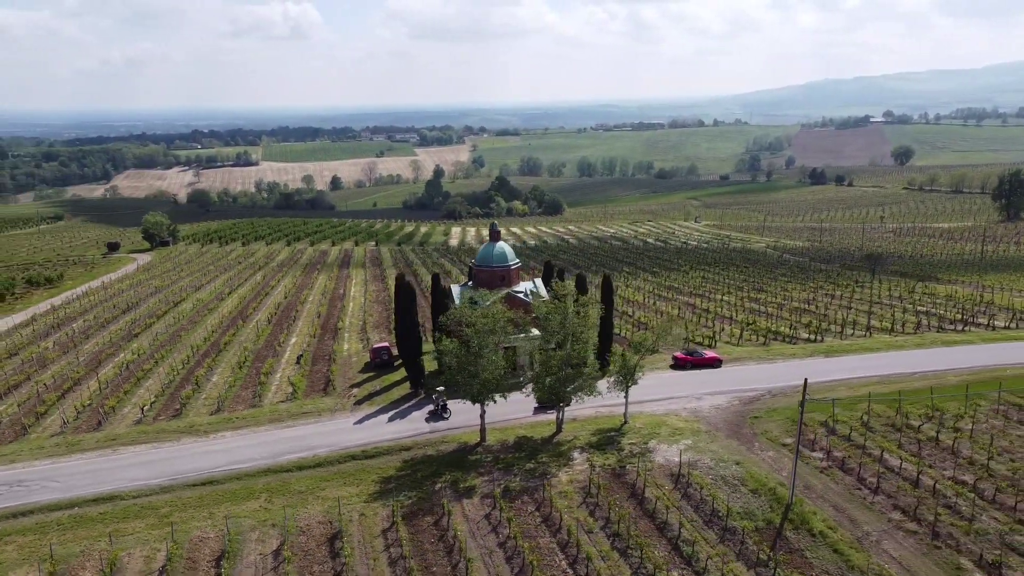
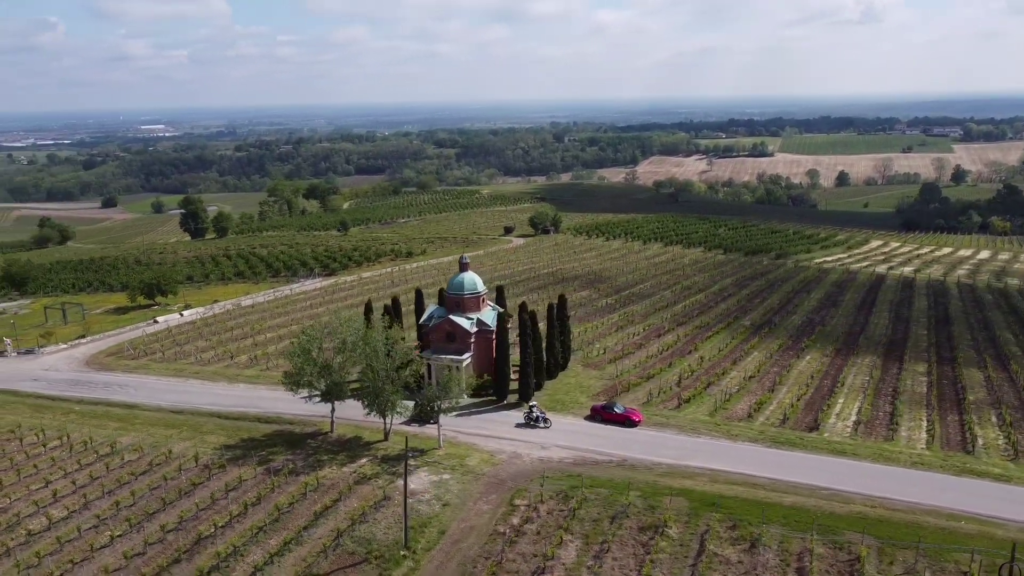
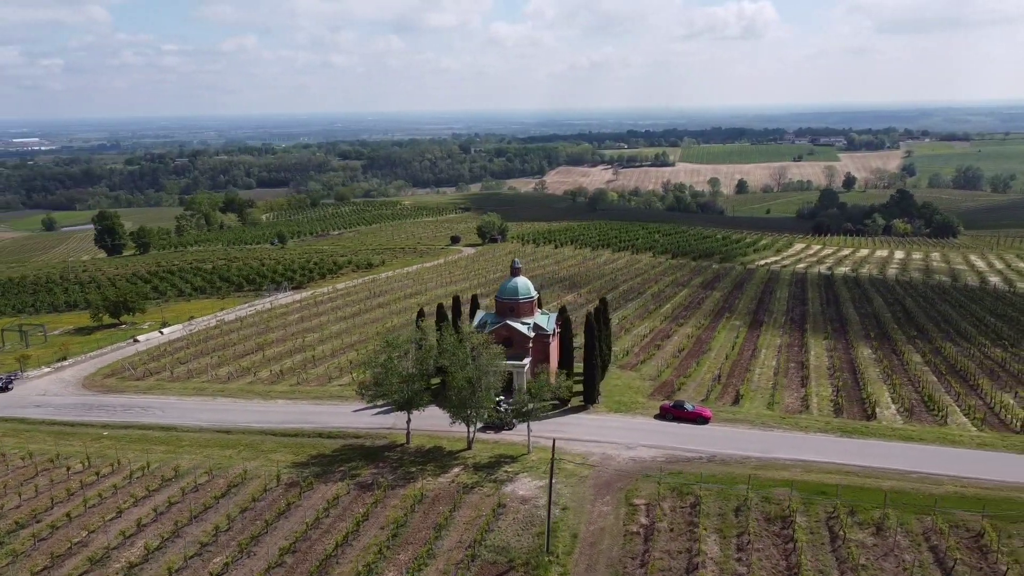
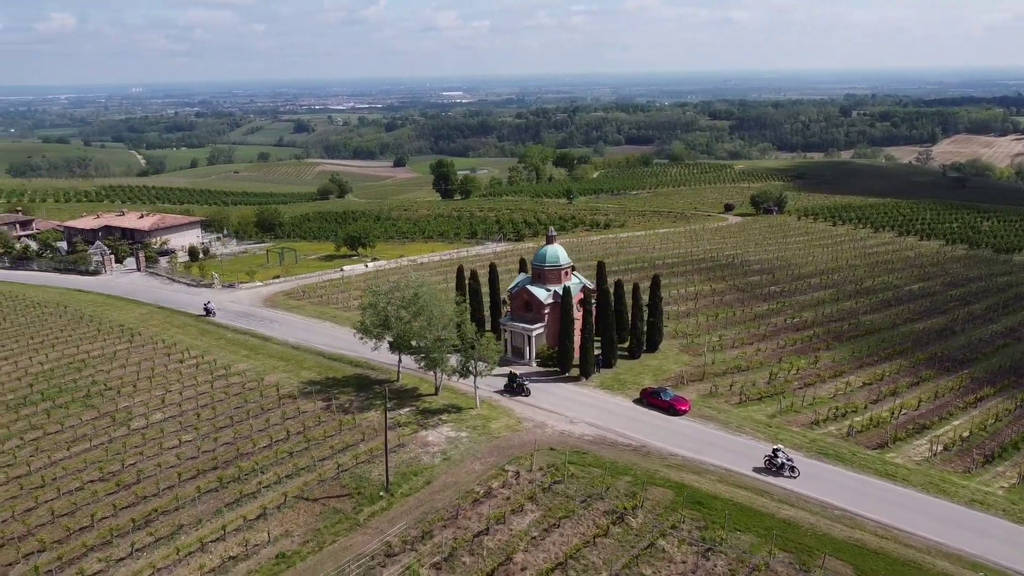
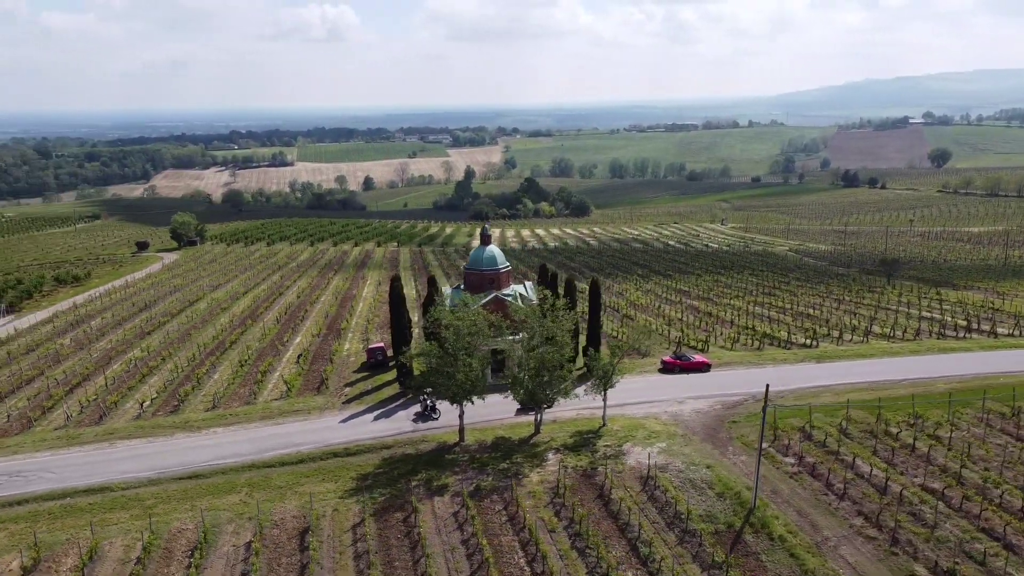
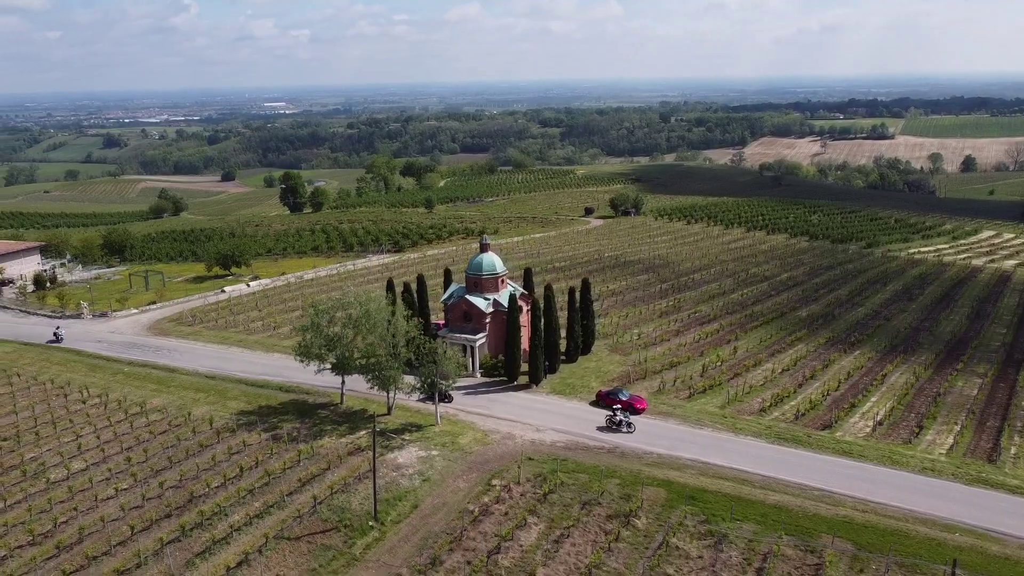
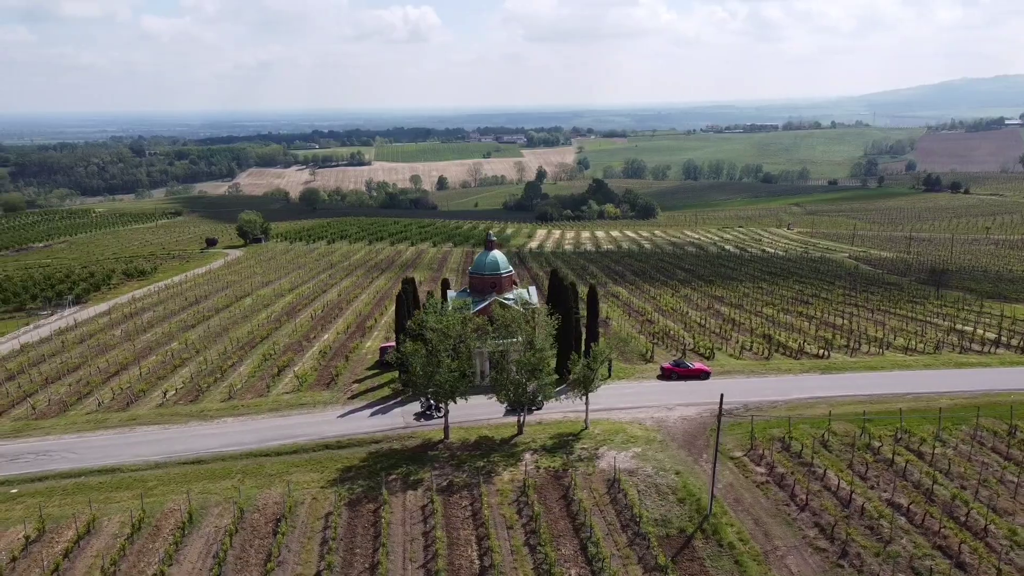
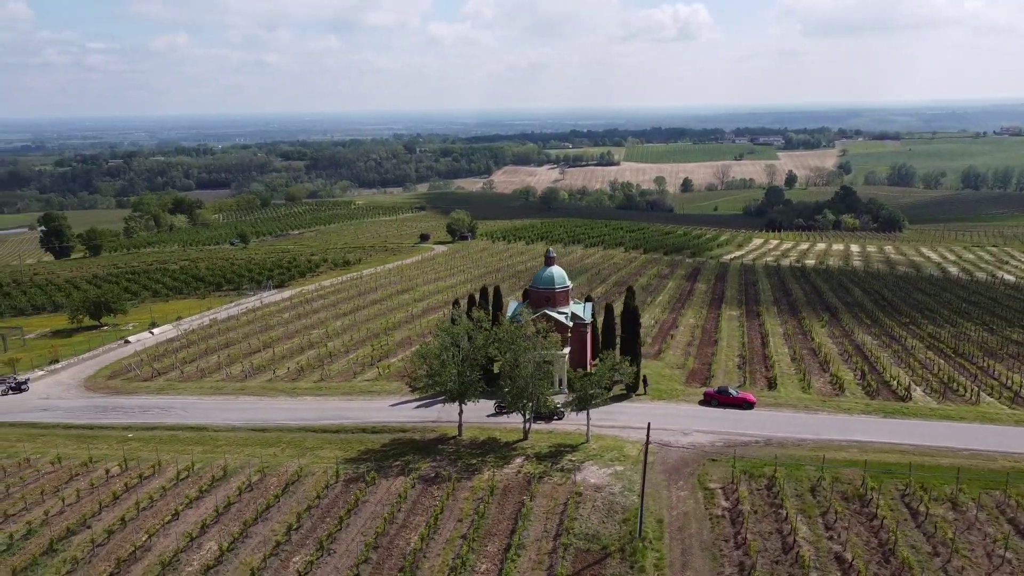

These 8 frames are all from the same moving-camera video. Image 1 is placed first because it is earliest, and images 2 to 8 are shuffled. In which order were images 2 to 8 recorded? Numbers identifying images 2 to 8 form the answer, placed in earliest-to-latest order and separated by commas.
5, 7, 8, 3, 2, 6, 4
